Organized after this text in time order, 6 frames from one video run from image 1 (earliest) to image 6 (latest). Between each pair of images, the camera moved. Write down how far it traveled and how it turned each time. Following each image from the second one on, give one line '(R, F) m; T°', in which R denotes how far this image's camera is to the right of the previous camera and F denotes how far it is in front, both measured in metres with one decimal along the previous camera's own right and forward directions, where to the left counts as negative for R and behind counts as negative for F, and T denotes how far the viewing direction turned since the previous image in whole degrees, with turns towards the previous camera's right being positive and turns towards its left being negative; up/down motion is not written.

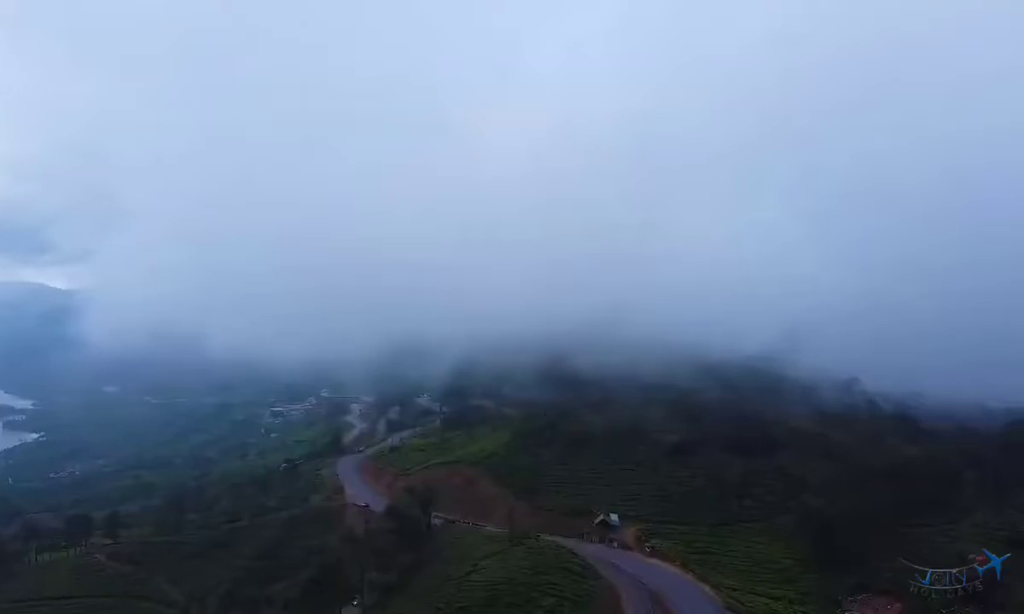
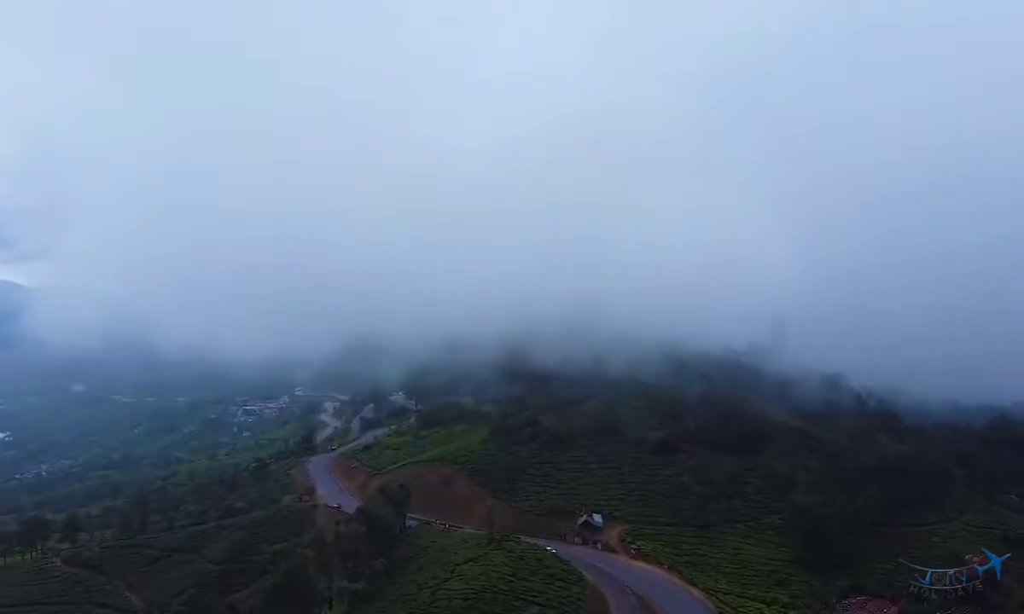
(-0.2, +3.7) m; +2°
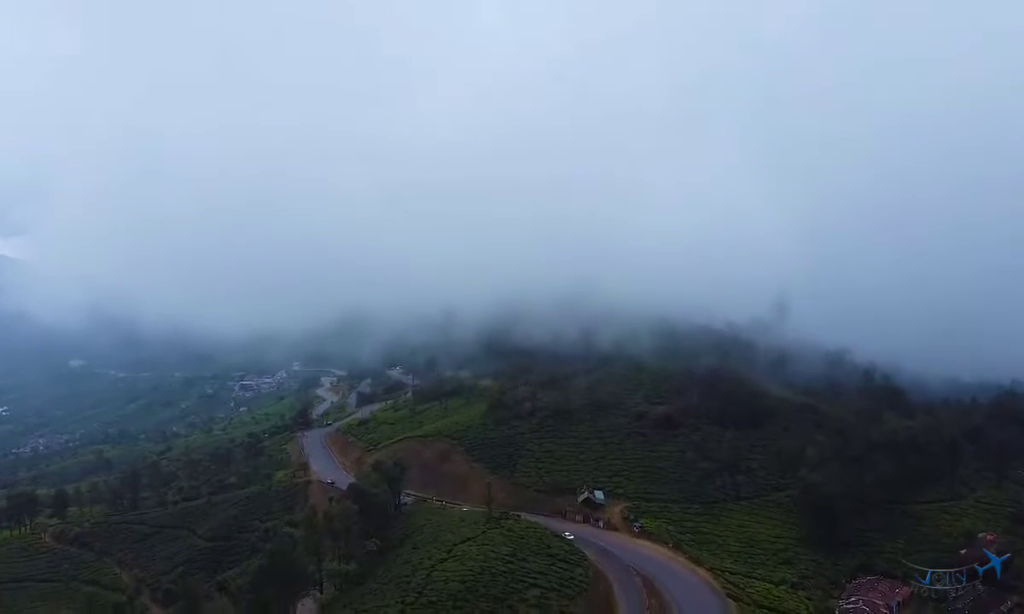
(-0.1, +3.2) m; 0°
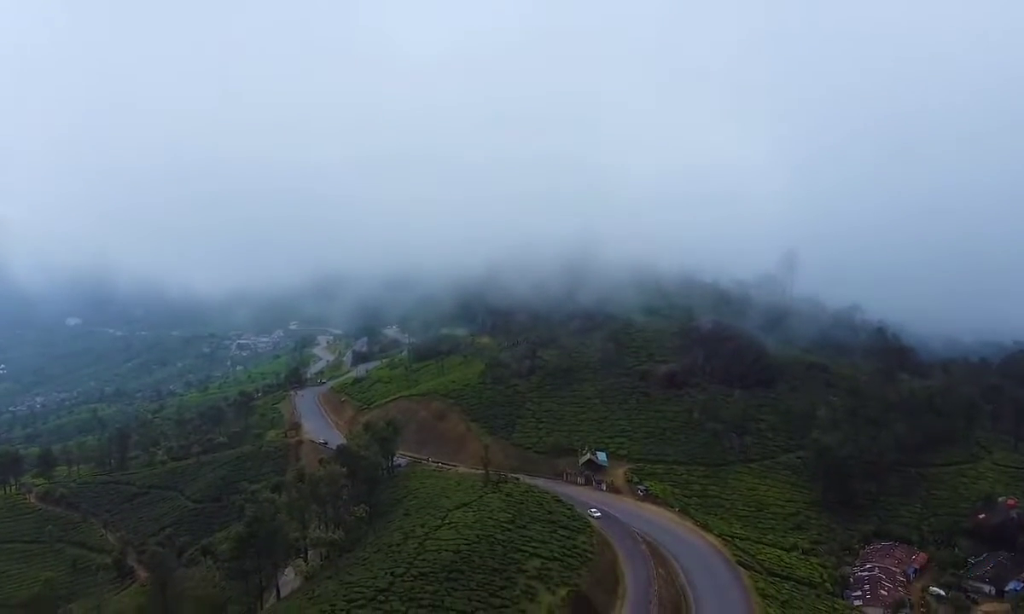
(-0.1, +4.4) m; 0°
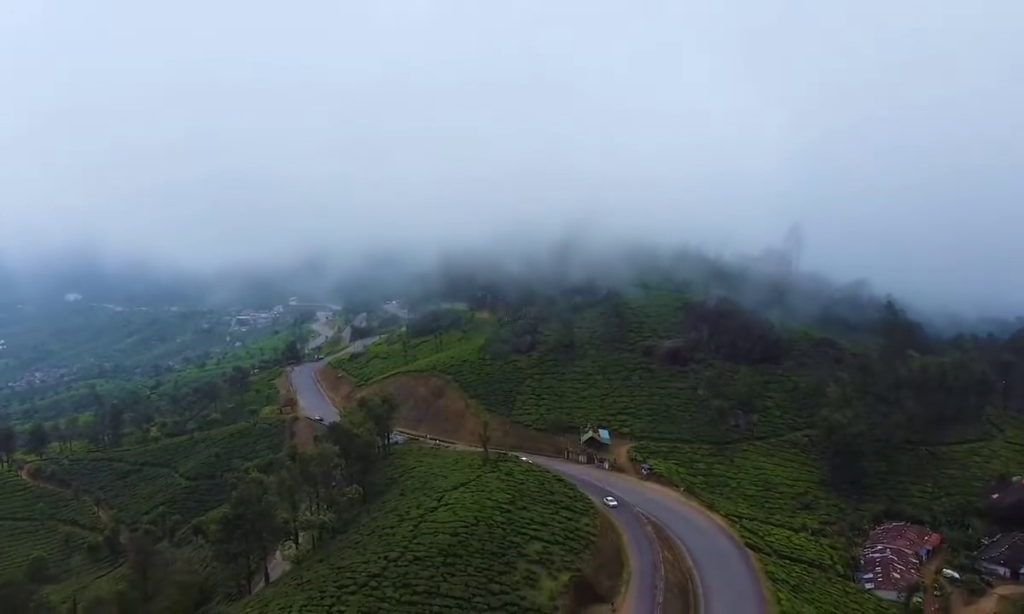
(0.0, +2.5) m; 0°
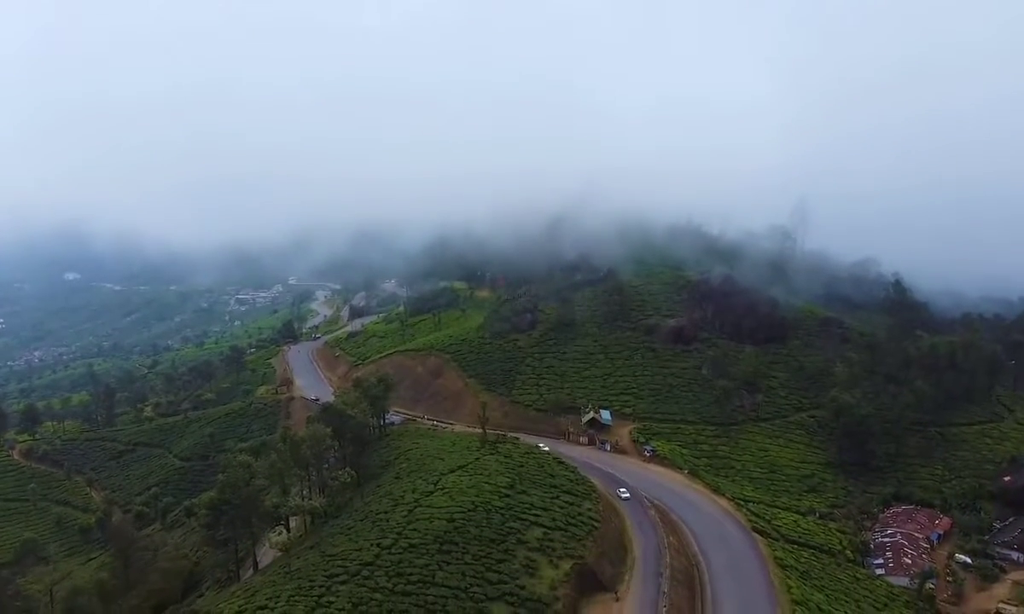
(0.0, +2.1) m; 0°
